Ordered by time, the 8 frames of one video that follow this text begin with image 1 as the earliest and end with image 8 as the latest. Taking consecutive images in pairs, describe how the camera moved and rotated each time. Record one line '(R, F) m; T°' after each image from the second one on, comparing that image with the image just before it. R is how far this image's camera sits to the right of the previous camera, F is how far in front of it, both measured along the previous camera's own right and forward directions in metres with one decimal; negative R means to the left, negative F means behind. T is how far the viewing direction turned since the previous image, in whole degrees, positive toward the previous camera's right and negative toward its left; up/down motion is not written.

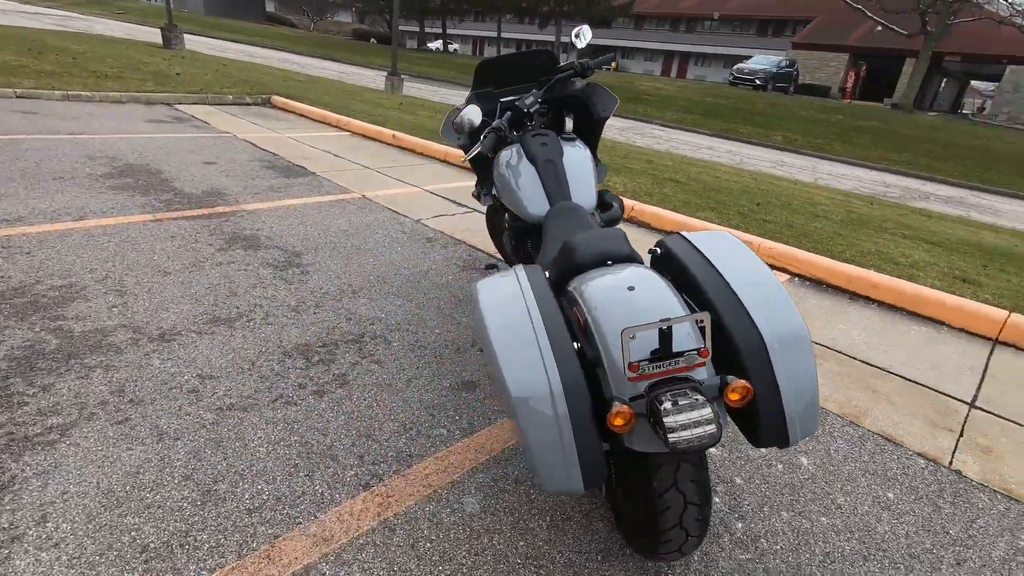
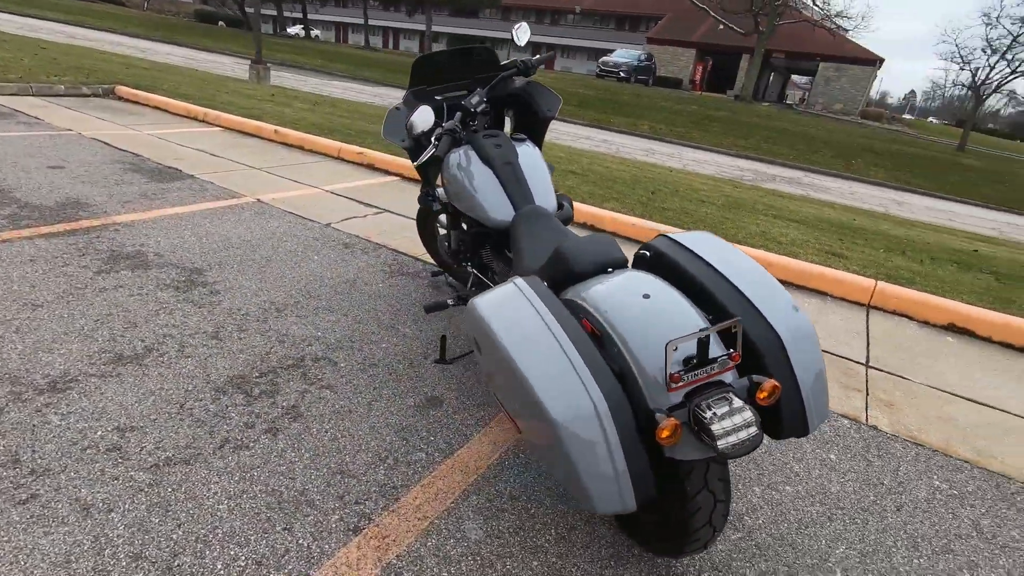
(-0.4, +0.1) m; +12°
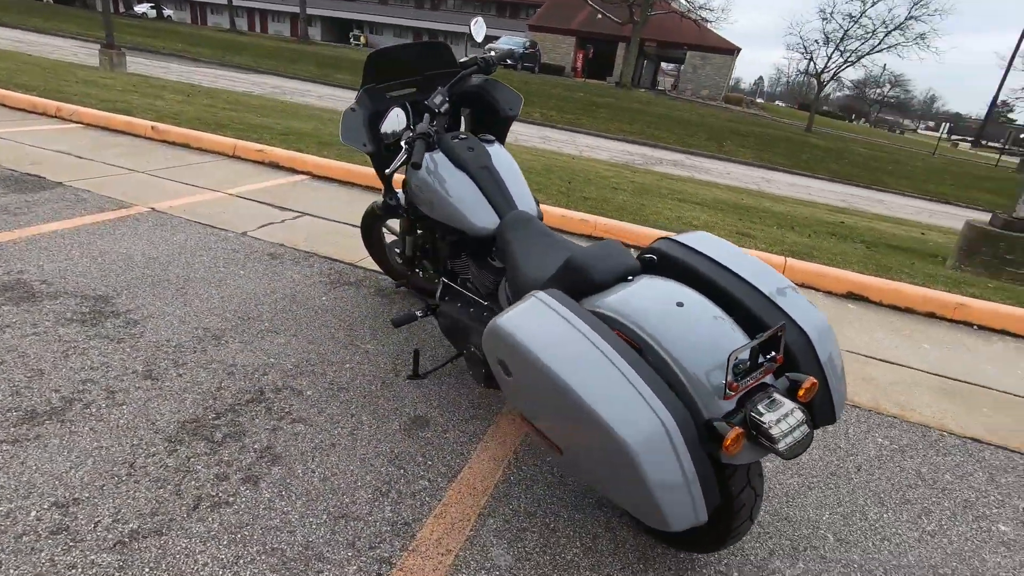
(-0.4, +0.1) m; +11°
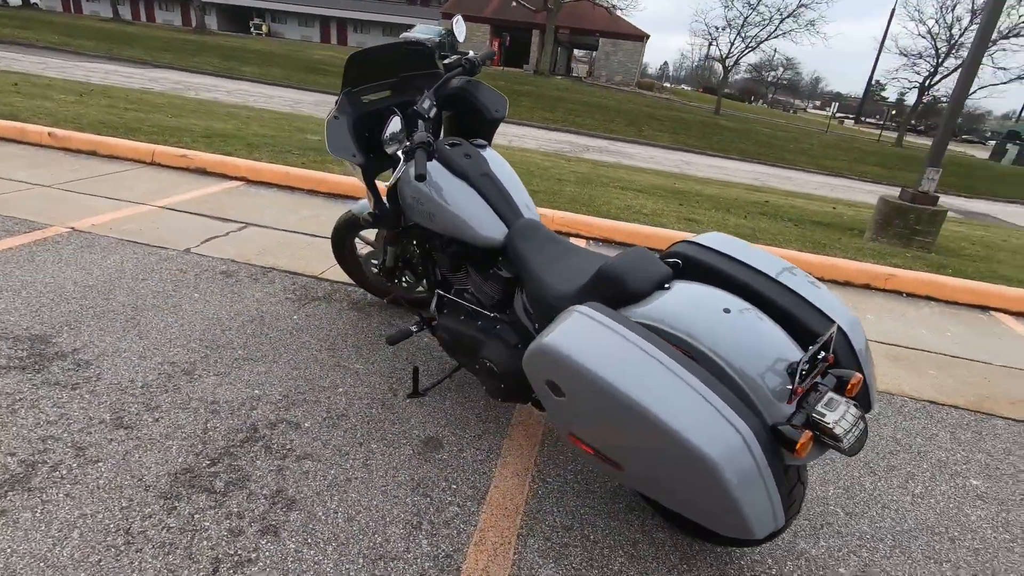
(-0.4, +0.1) m; +8°
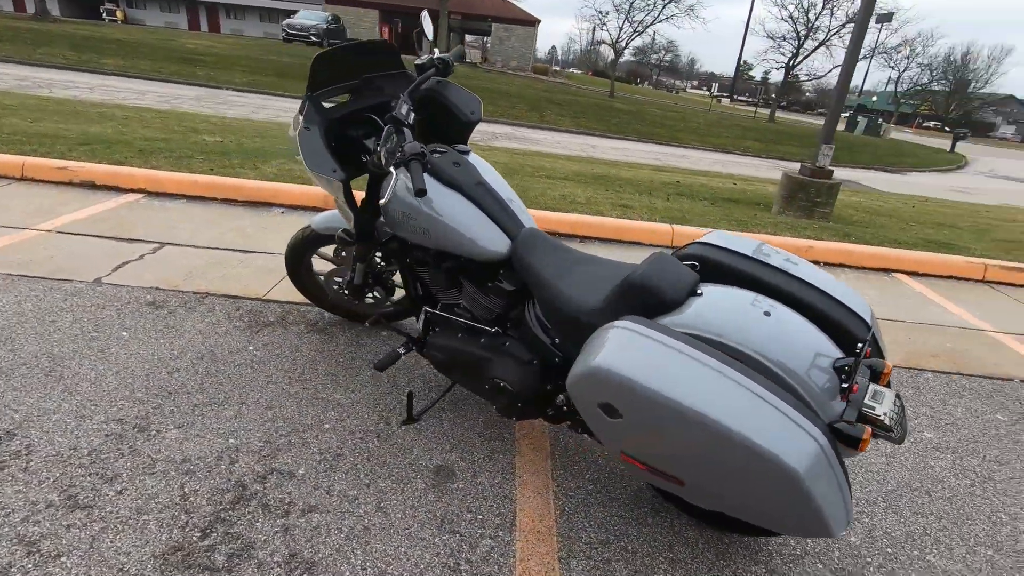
(-0.4, +0.1) m; +9°
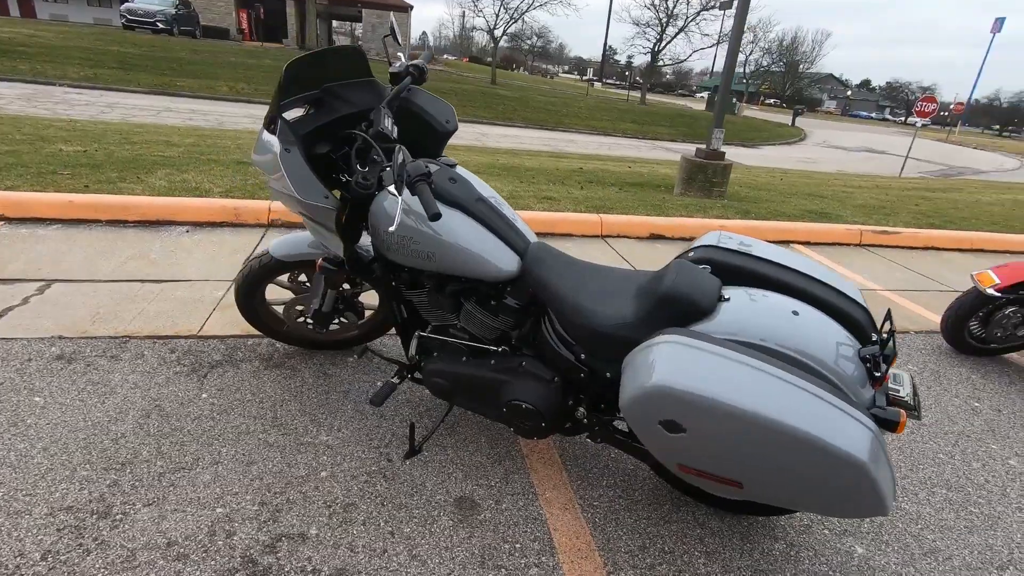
(-0.5, +0.1) m; +11°
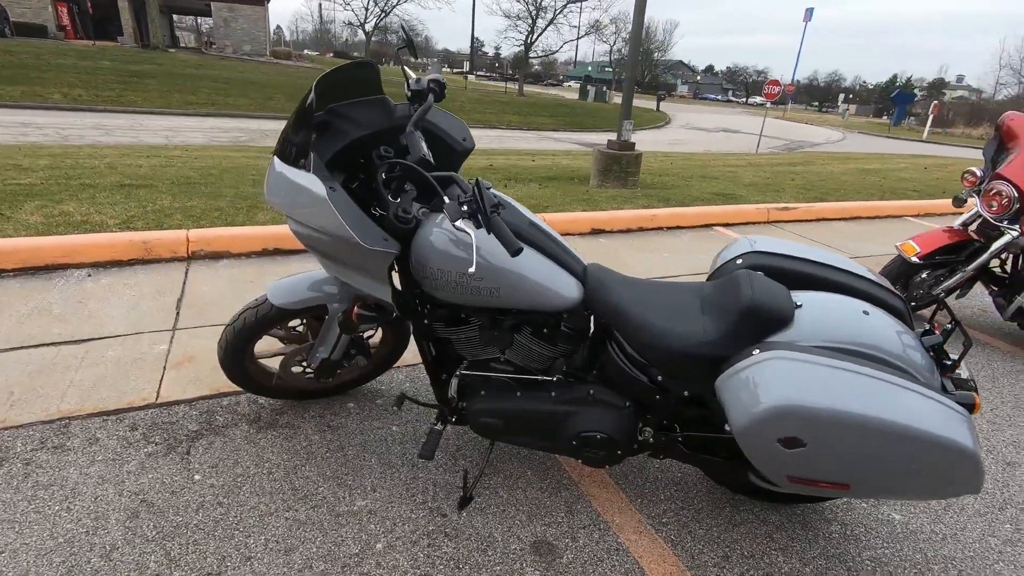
(-0.6, +0.2) m; +11°
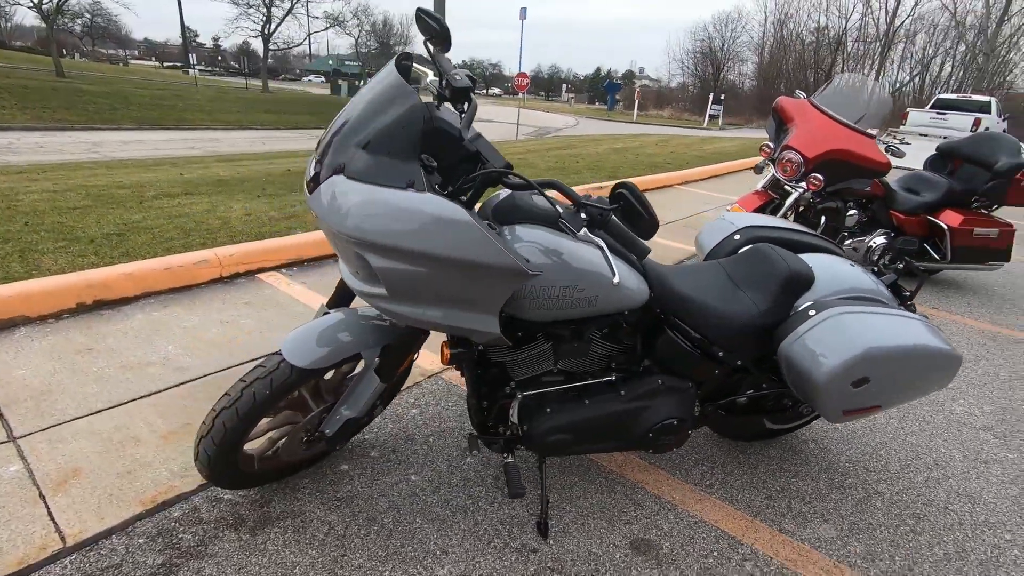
(-1.0, +0.4) m; +23°
